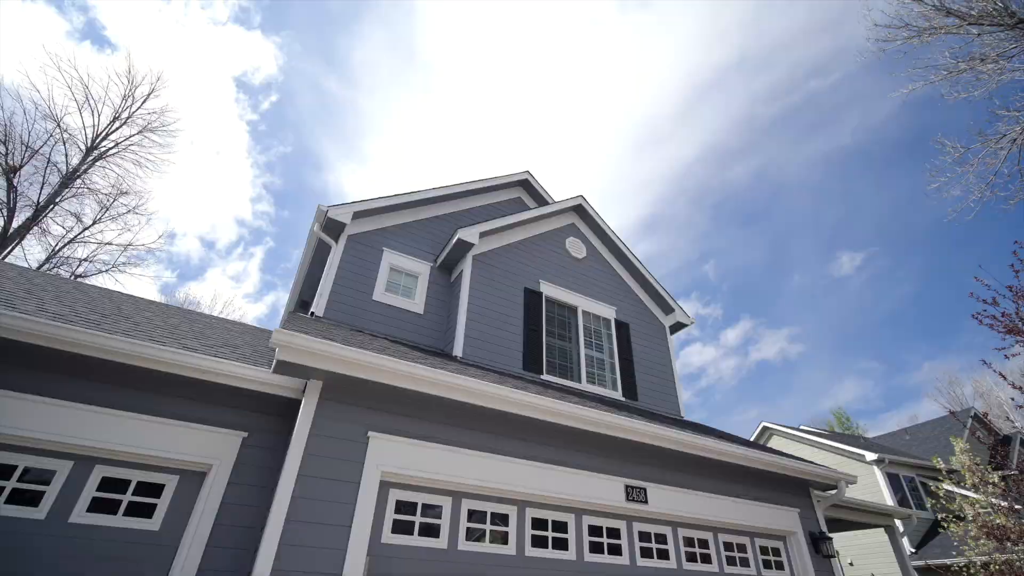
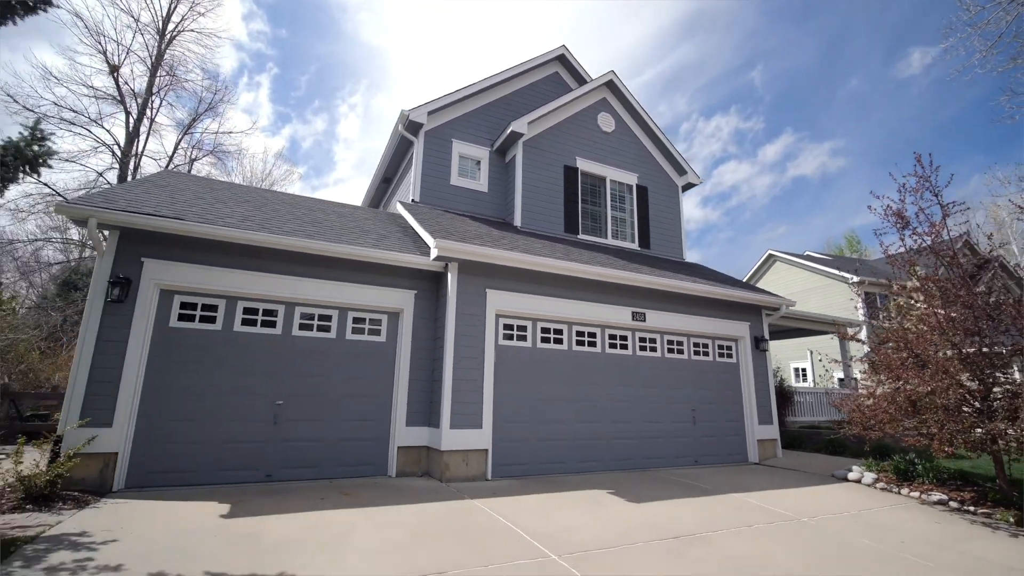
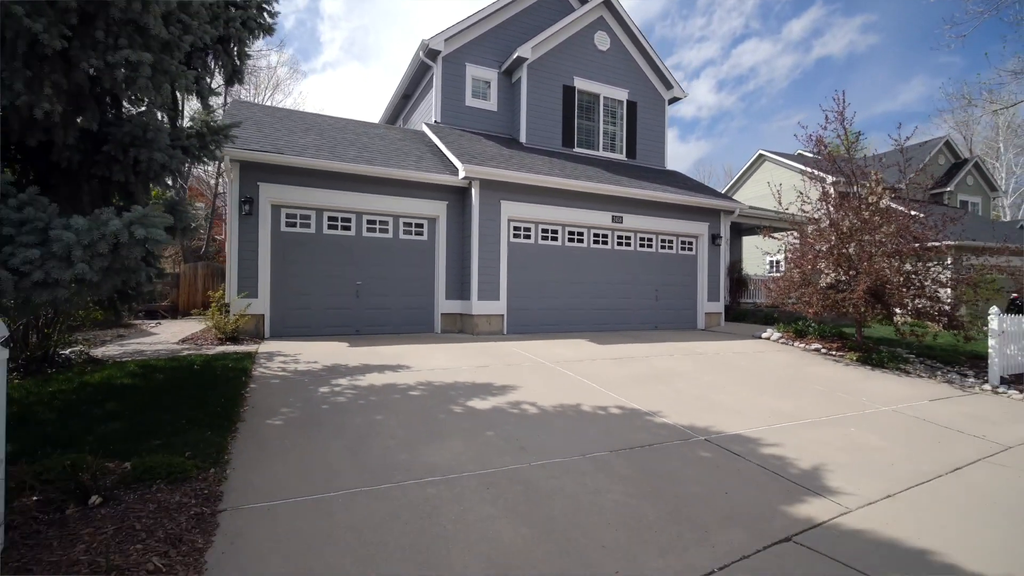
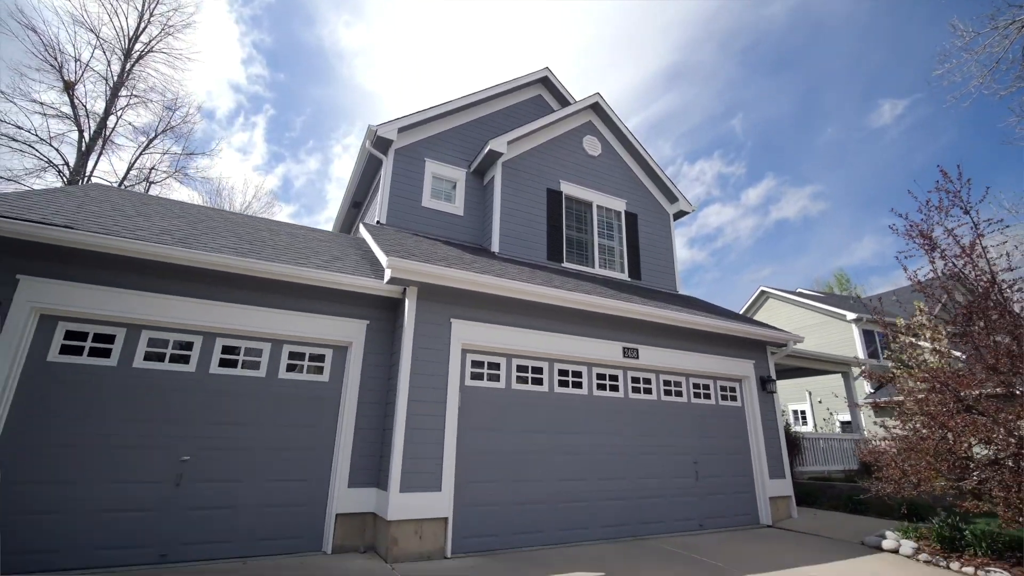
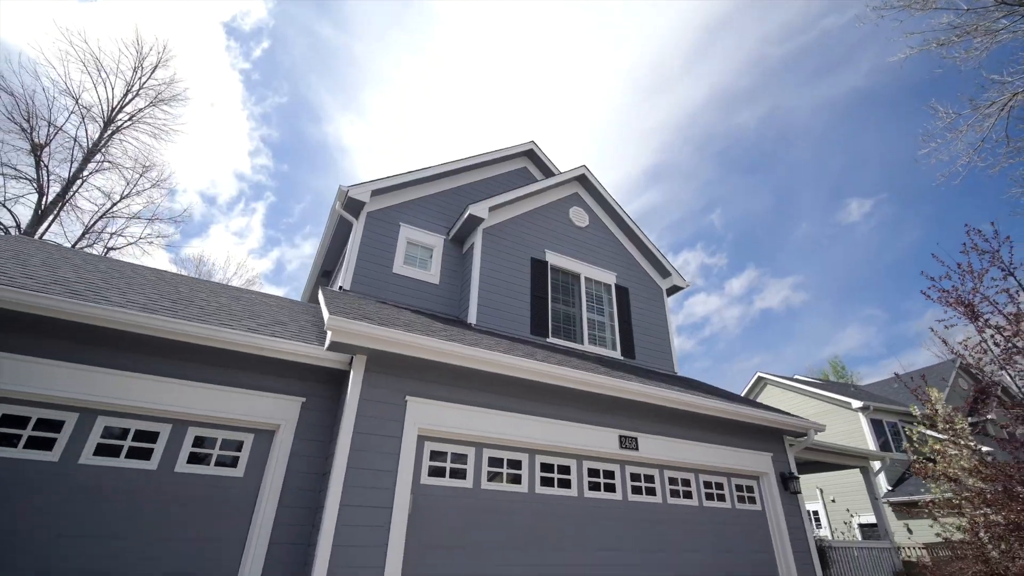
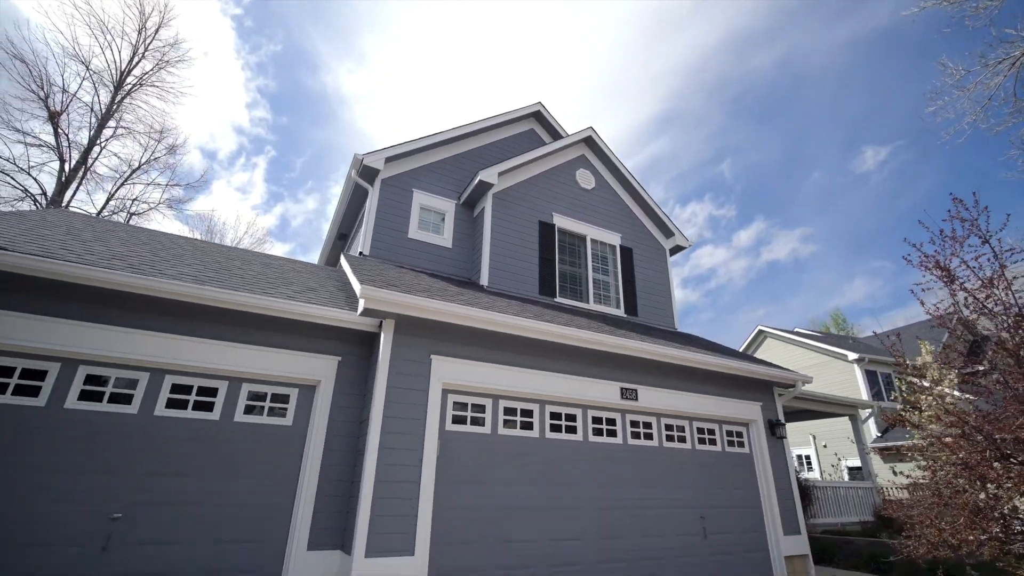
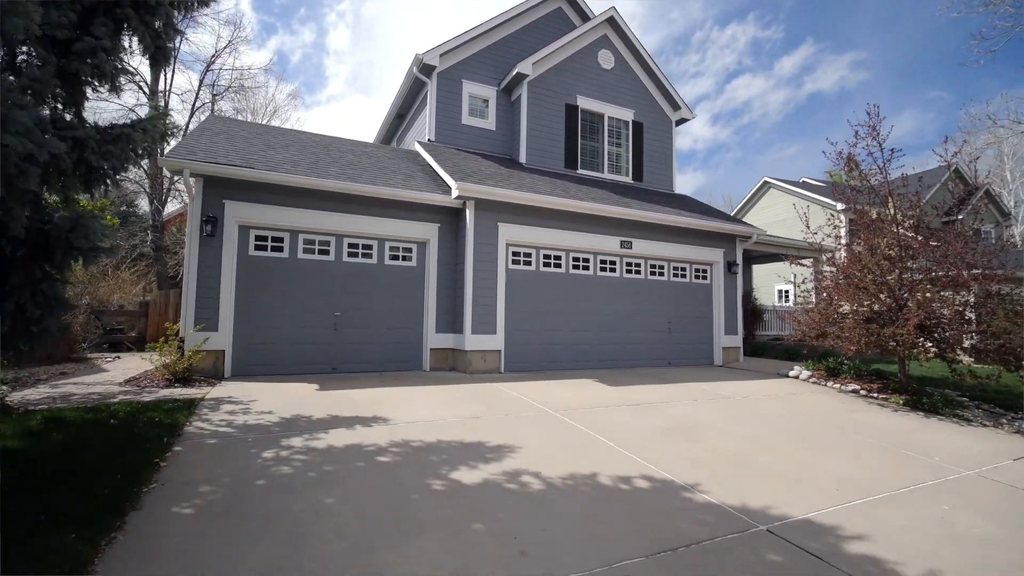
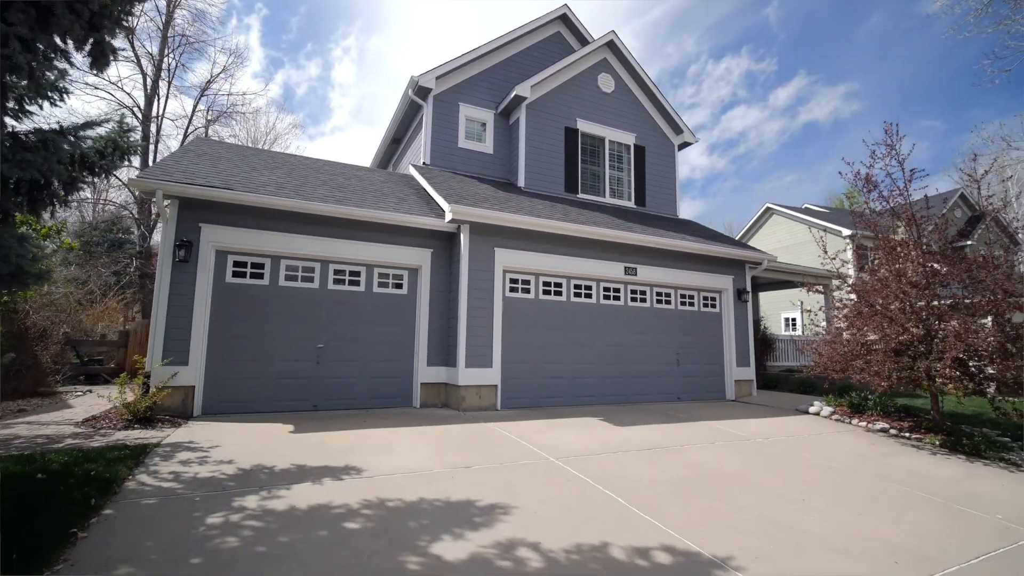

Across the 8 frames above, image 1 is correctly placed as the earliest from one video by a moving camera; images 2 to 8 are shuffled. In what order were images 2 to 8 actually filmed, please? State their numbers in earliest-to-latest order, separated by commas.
5, 6, 4, 2, 8, 7, 3
